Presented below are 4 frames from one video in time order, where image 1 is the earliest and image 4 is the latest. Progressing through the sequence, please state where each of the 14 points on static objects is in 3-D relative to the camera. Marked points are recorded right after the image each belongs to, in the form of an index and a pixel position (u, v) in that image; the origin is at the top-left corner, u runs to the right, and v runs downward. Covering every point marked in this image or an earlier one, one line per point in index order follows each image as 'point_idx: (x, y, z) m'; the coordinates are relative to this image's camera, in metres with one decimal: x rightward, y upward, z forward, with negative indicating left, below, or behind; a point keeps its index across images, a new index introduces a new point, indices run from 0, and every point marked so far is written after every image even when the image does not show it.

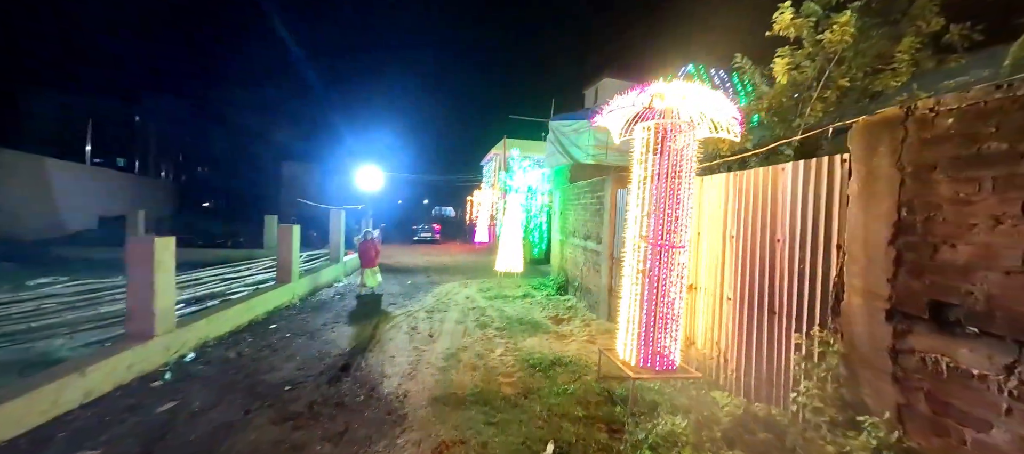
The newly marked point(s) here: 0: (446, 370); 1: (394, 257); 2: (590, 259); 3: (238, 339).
0: (-0.8, -1.8, +4.8) m
1: (-5.5, -1.4, +17.7) m
2: (+1.7, -0.7, +8.1) m
3: (-4.2, -1.7, +5.9) m
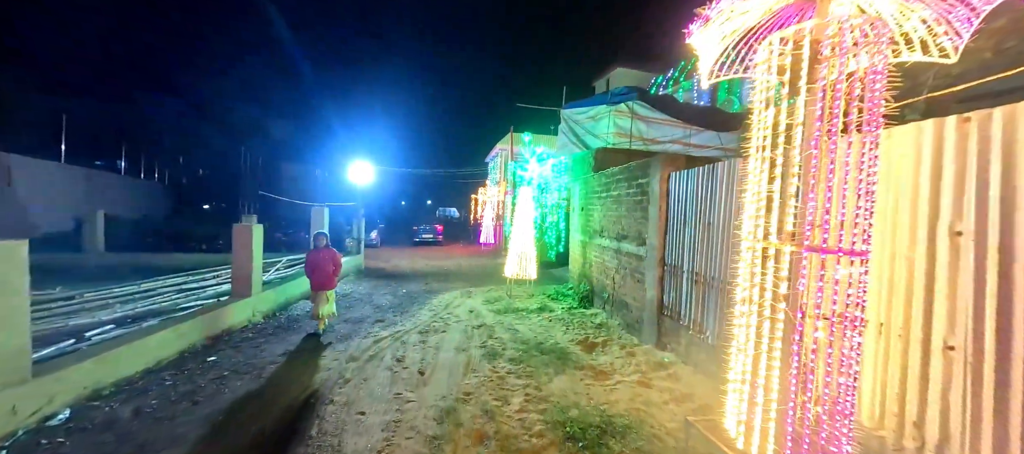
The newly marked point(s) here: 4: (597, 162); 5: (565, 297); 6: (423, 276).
0: (-0.6, -1.8, +3.1) m
1: (-5.1, -1.4, +16.0) m
2: (+1.9, -0.7, +6.3) m
3: (-4.0, -1.7, +4.2) m
4: (+1.9, +1.5, +8.5) m
5: (+1.2, -1.6, +8.8) m
6: (-3.0, -1.7, +13.0) m
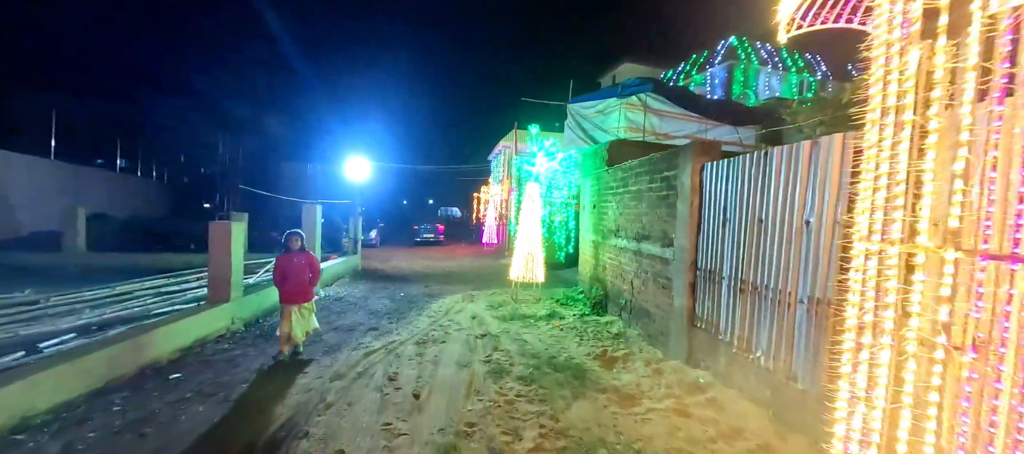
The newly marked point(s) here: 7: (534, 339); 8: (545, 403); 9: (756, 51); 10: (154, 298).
0: (-0.5, -1.7, +2.4) m
1: (-4.9, -1.4, +15.4) m
2: (+2.0, -0.6, +5.7) m
3: (-3.9, -1.7, +3.6) m
4: (+2.0, +1.5, +7.8) m
5: (+1.4, -1.6, +8.1) m
6: (-2.9, -1.6, +12.3) m
7: (+0.3, -1.7, +5.9) m
8: (+0.3, -1.7, +3.8) m
9: (+9.7, +7.0, +15.2) m
10: (-7.0, -1.4, +7.5) m
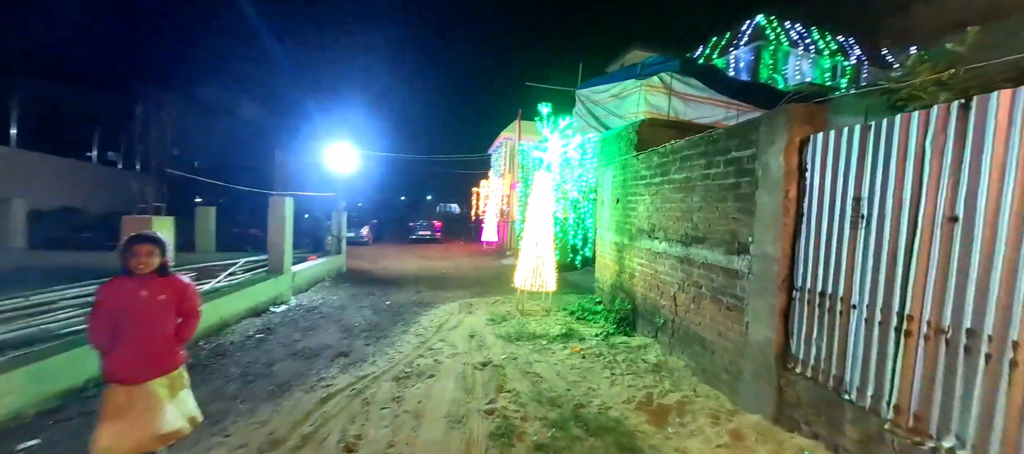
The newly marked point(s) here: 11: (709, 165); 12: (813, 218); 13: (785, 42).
0: (-0.4, -1.8, +1.0) m
1: (-4.8, -1.3, +14.0) m
2: (+2.2, -0.6, +4.3) m
3: (-3.8, -1.7, +2.2) m
4: (+2.1, +1.5, +6.4) m
5: (+1.5, -1.6, +6.7) m
6: (-2.8, -1.5, +10.9) m
7: (+0.5, -1.7, +4.5) m
8: (+0.4, -1.7, +2.4) m
9: (+9.8, +7.0, +13.7) m
10: (-6.9, -1.3, +6.1) m
11: (+2.2, +0.7, +4.2) m
12: (+2.4, +0.1, +3.1) m
13: (+9.7, +6.6, +13.6) m
